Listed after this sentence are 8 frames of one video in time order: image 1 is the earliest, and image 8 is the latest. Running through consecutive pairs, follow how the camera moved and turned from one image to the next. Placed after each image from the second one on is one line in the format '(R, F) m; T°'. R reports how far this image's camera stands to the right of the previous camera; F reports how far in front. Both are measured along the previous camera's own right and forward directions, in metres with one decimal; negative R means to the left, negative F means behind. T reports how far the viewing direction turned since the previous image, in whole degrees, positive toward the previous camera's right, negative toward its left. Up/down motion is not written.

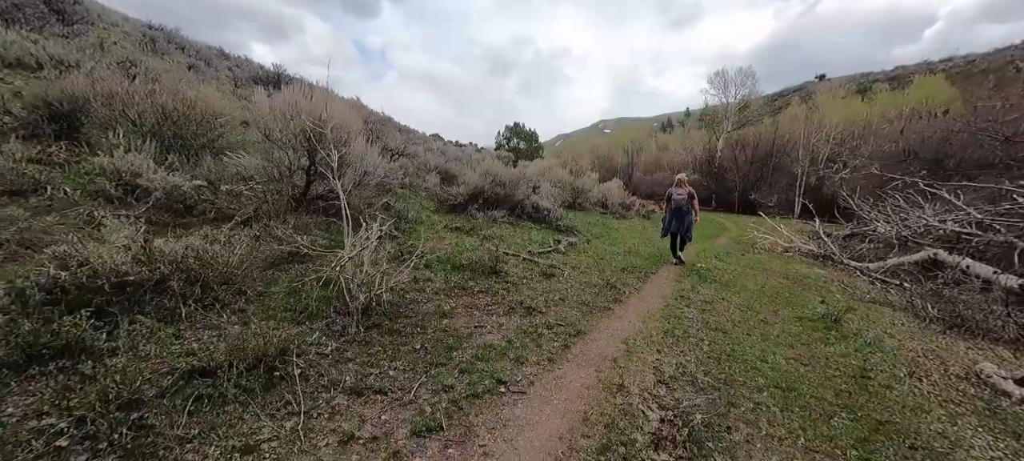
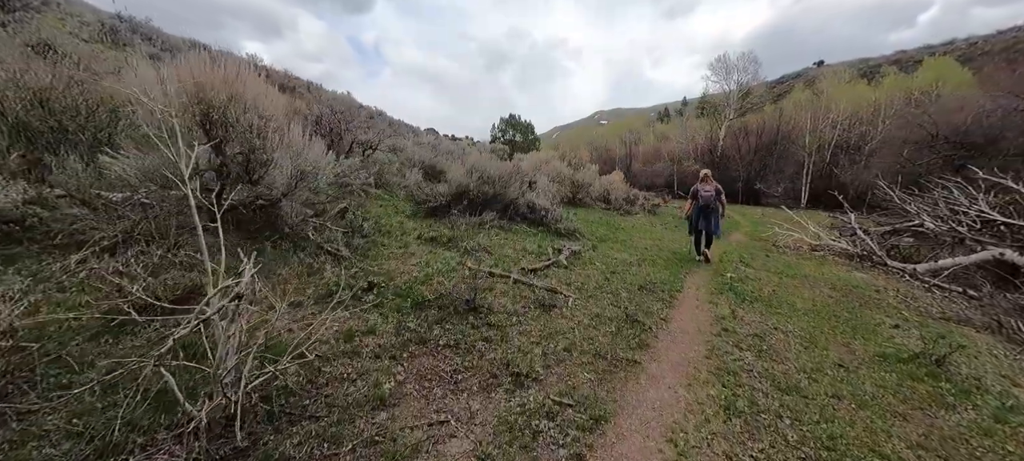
(+0.2, +1.6) m; 0°
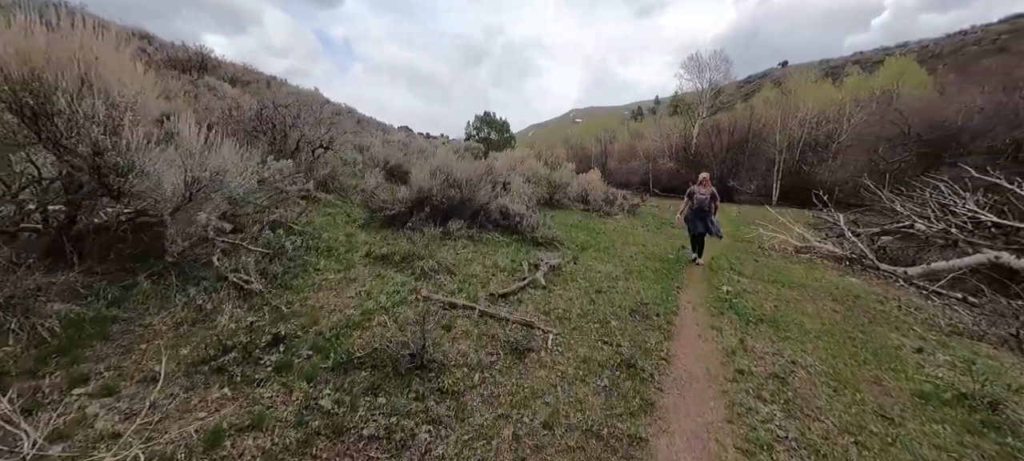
(+0.2, +1.0) m; +3°
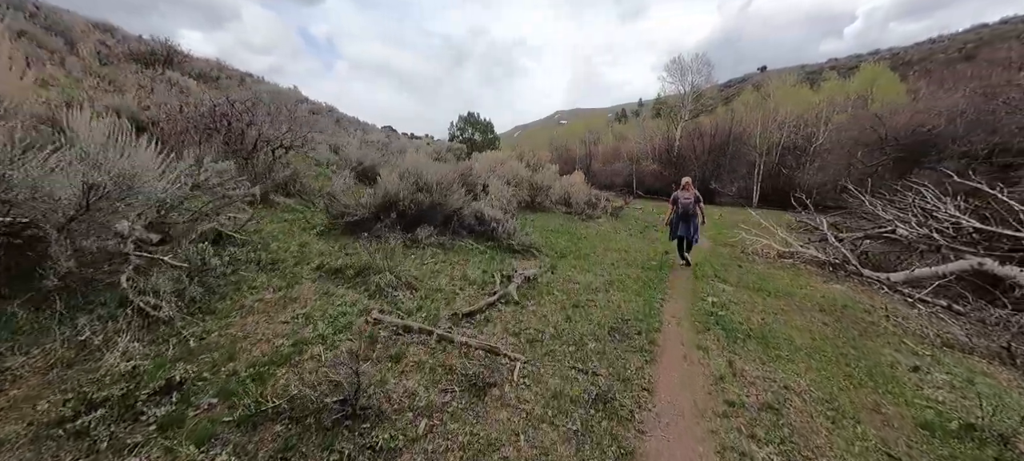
(+0.2, +0.5) m; +2°
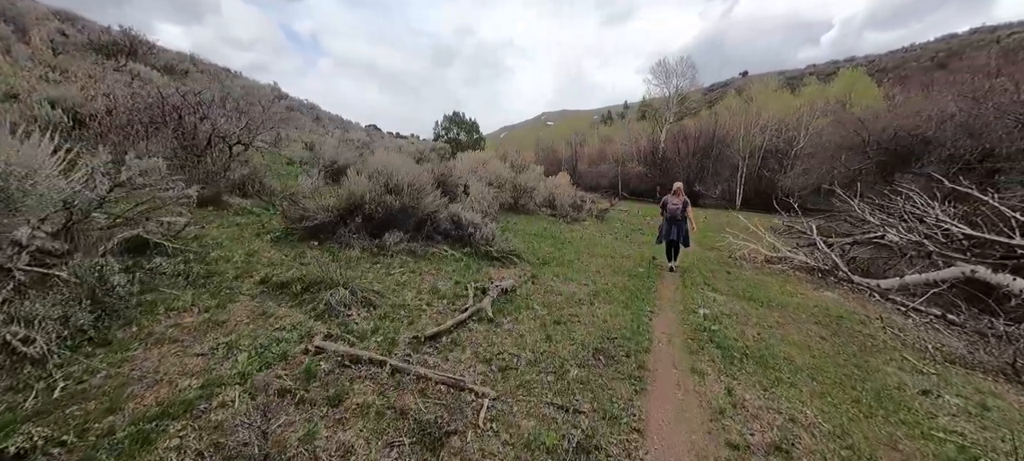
(+0.2, +0.5) m; +2°
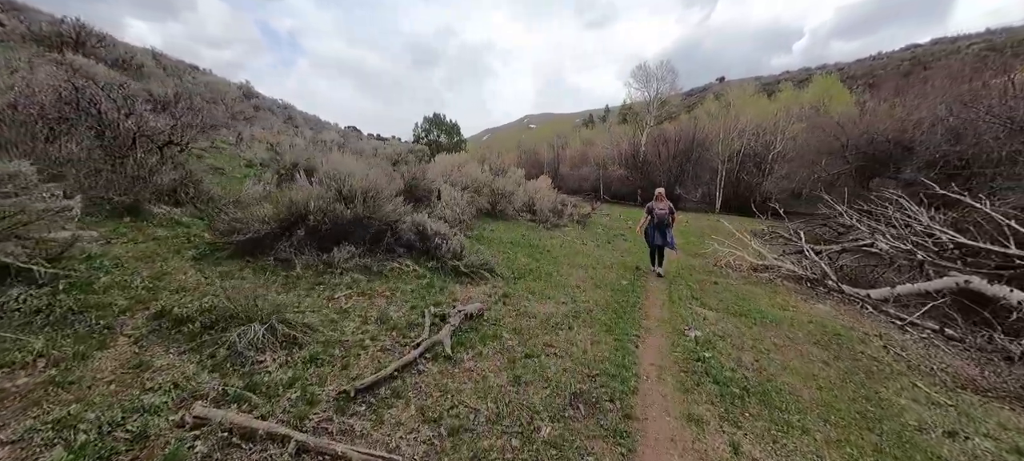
(+0.2, +0.7) m; +3°
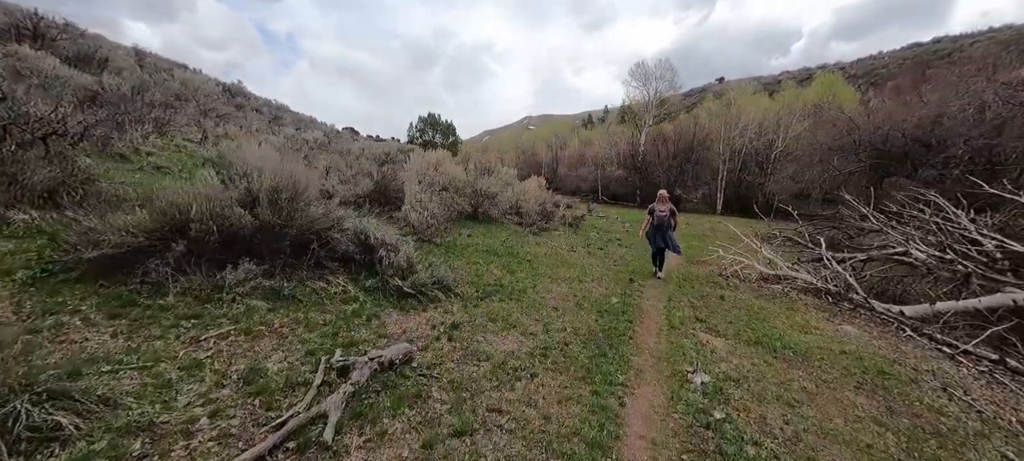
(+0.6, +1.3) m; 0°
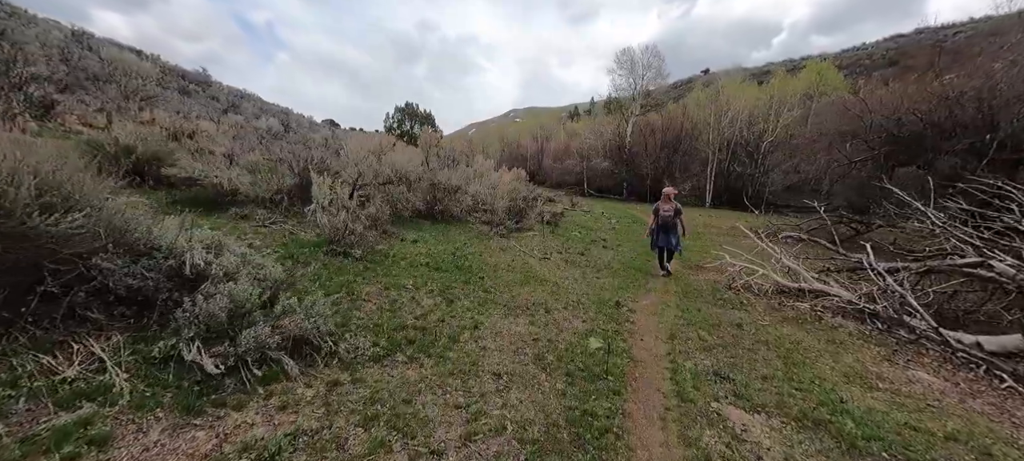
(+0.7, +2.1) m; +2°
